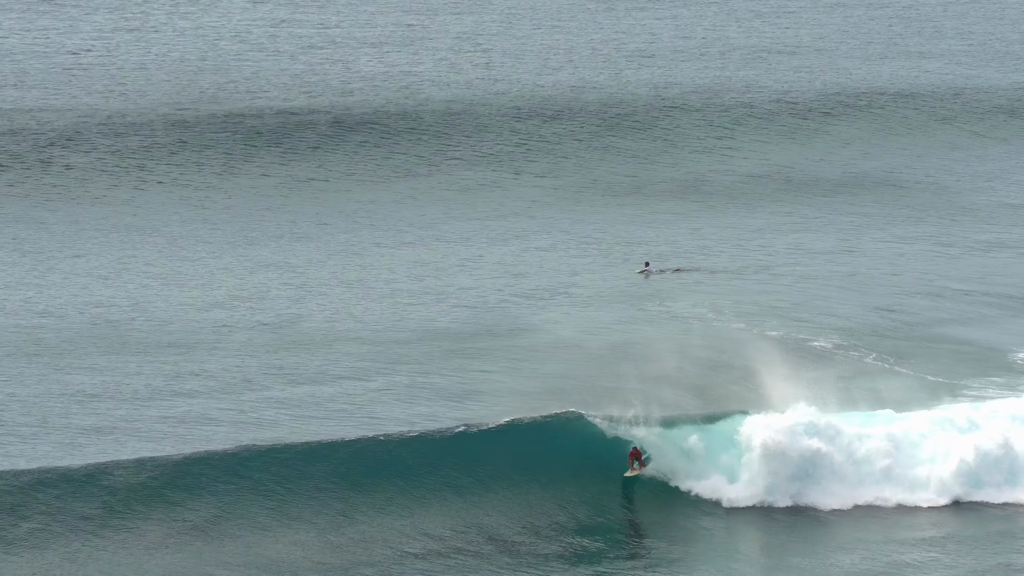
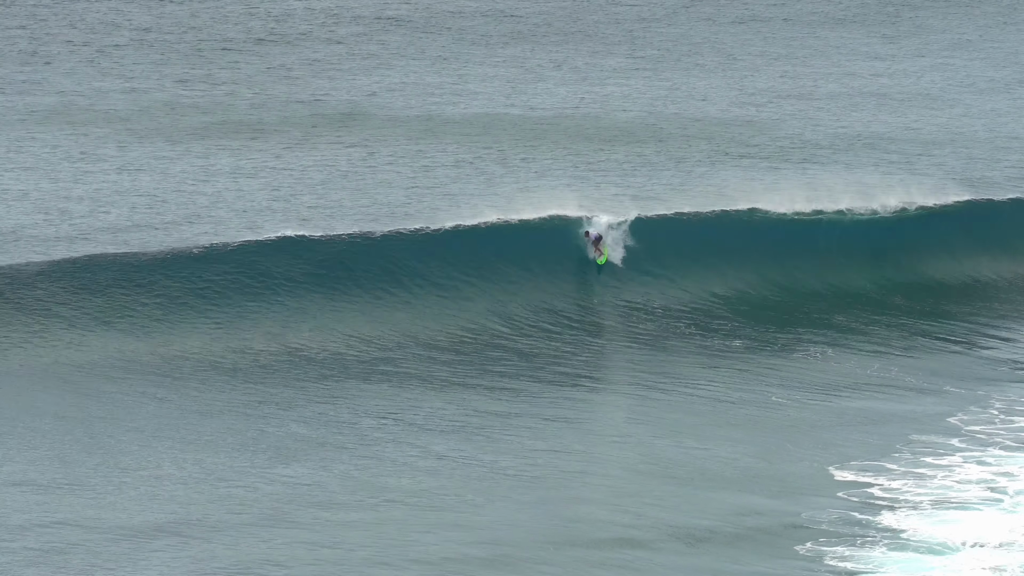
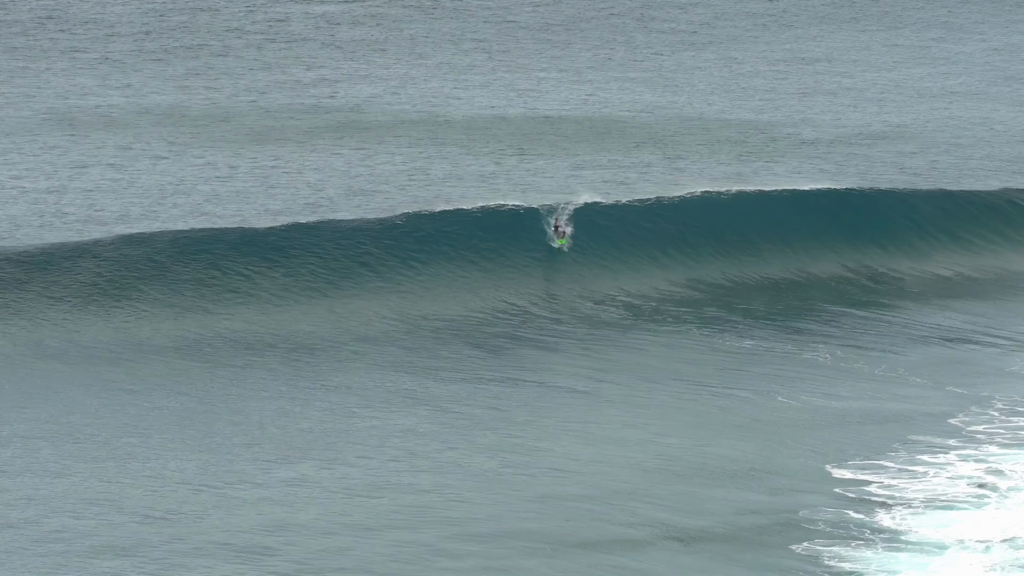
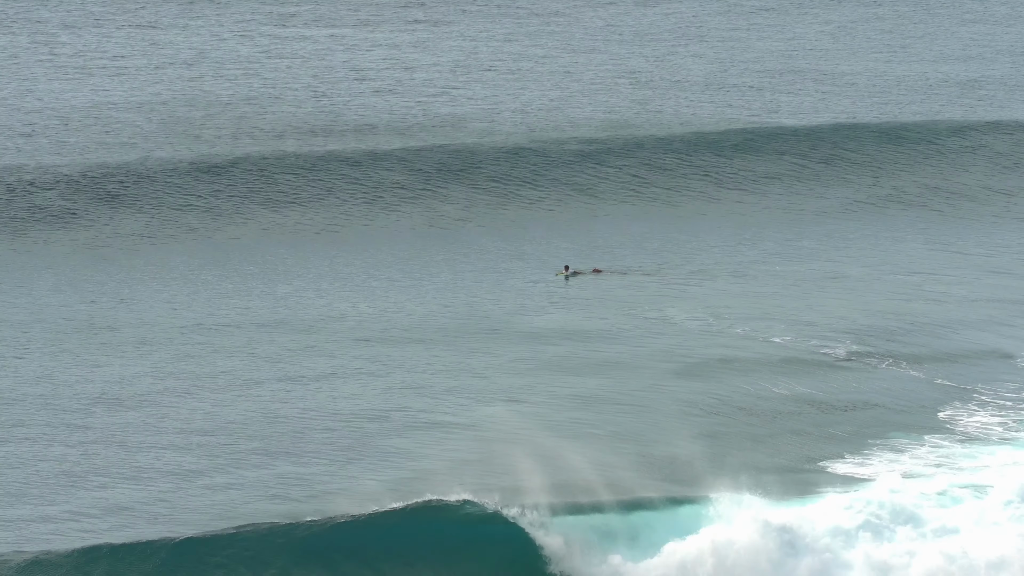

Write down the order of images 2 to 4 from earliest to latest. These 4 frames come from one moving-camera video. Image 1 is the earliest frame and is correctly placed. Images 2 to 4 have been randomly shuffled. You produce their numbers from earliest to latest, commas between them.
4, 3, 2
